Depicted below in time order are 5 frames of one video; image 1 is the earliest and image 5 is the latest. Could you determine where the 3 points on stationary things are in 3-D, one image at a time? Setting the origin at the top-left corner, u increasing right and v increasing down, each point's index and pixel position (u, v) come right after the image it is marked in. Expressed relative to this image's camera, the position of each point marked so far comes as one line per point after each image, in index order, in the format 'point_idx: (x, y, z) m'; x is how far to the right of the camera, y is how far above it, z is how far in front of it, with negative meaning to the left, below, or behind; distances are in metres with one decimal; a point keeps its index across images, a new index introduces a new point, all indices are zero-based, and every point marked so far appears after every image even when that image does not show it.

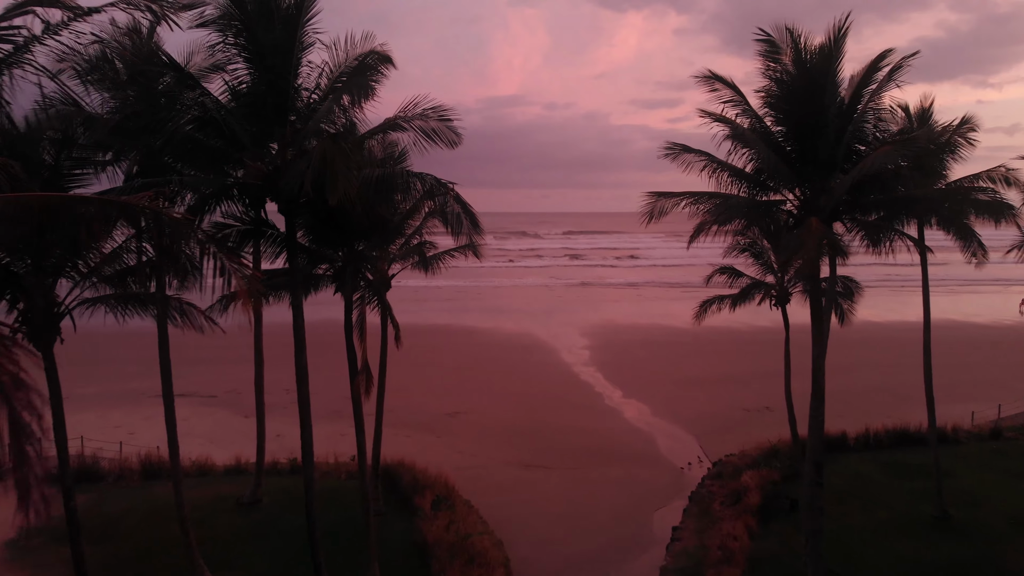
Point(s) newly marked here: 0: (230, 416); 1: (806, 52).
0: (-6.7, -3.0, +13.5) m
1: (+2.8, +2.3, +5.4) m
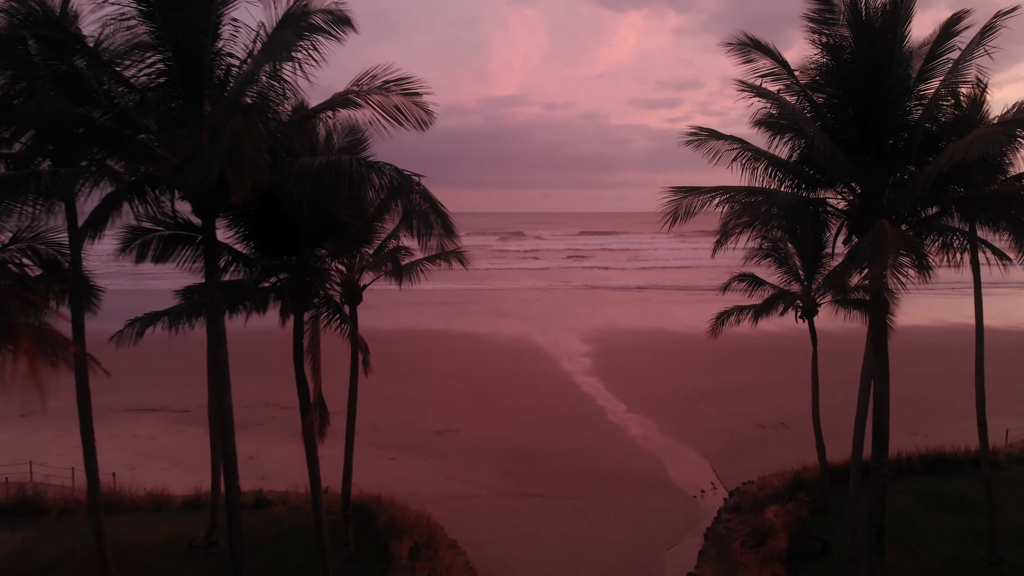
0: (-6.8, -3.2, +12.4) m
1: (+2.7, +2.1, +4.3) m
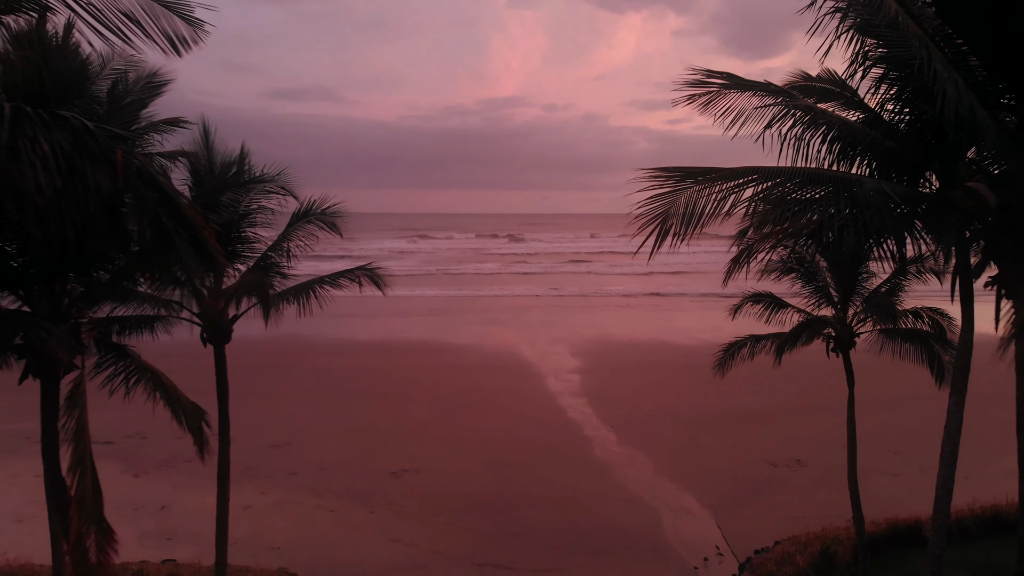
0: (-7.4, -3.5, +10.6) m
1: (+2.1, +1.9, +2.5) m
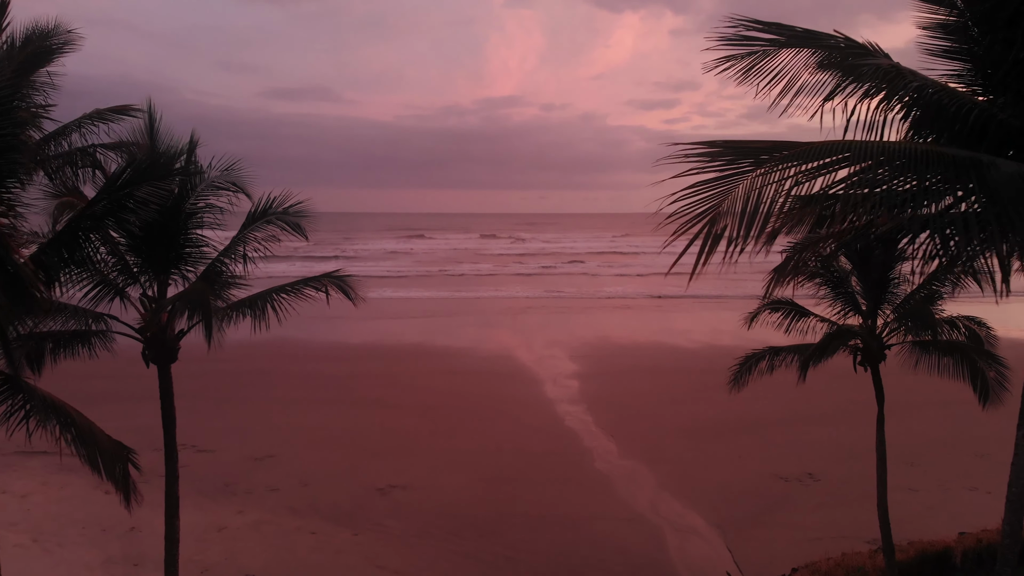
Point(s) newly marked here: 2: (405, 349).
0: (-7.5, -3.5, +9.9) m
1: (+2.1, +1.8, +1.9) m
2: (-3.7, -2.1, +19.5) m
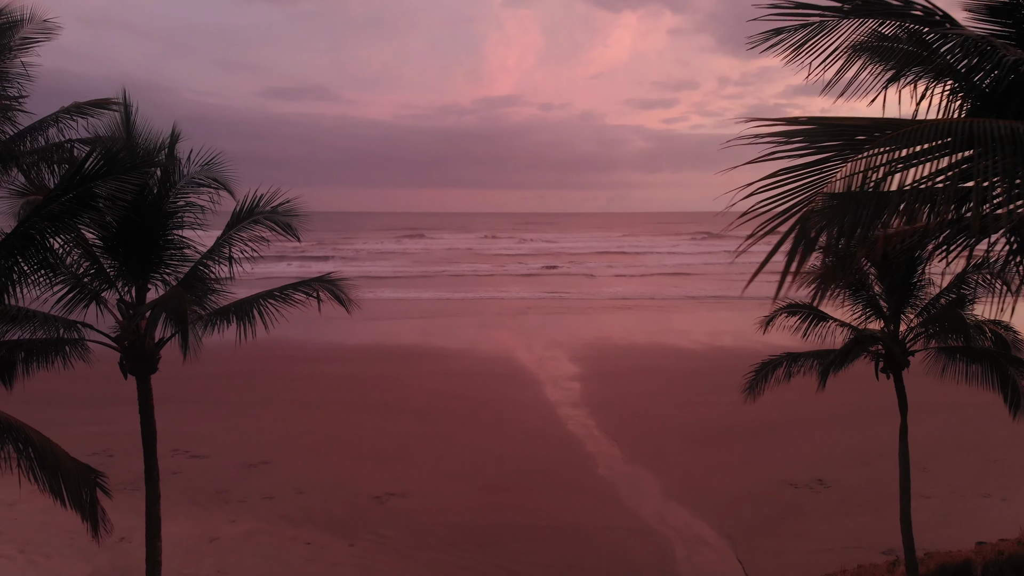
0: (-7.5, -3.6, +9.6) m
1: (+2.1, +1.8, +1.6) m
2: (-3.7, -2.2, +19.2) m
